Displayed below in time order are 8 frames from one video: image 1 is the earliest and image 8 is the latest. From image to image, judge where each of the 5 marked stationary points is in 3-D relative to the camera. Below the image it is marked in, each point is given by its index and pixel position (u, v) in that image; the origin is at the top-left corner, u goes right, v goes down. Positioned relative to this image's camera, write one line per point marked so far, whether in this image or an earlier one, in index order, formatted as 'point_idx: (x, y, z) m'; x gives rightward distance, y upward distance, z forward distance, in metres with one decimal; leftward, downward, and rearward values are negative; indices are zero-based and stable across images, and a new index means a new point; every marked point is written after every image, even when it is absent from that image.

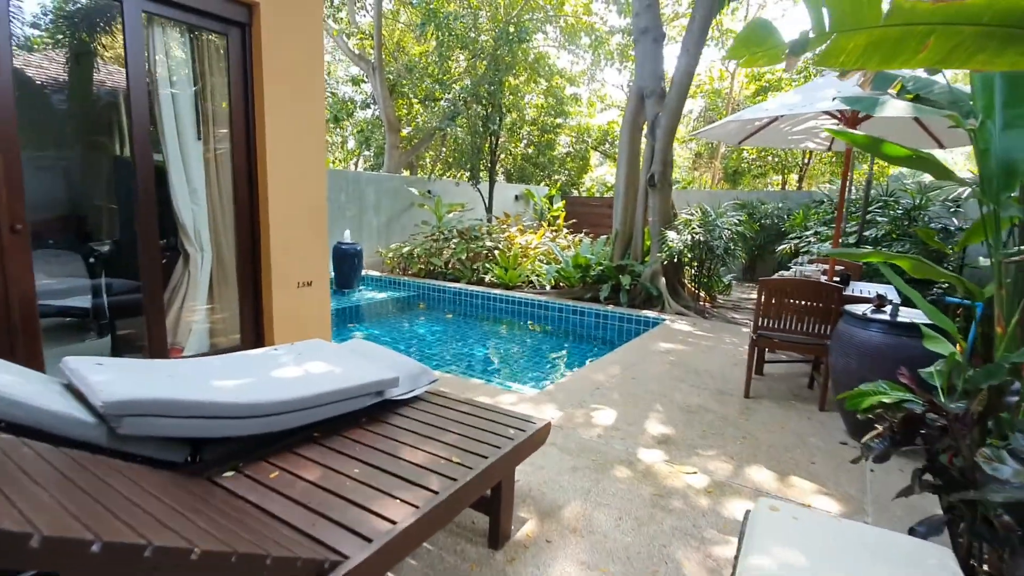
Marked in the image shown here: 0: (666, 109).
0: (+1.6, +1.9, +5.4) m
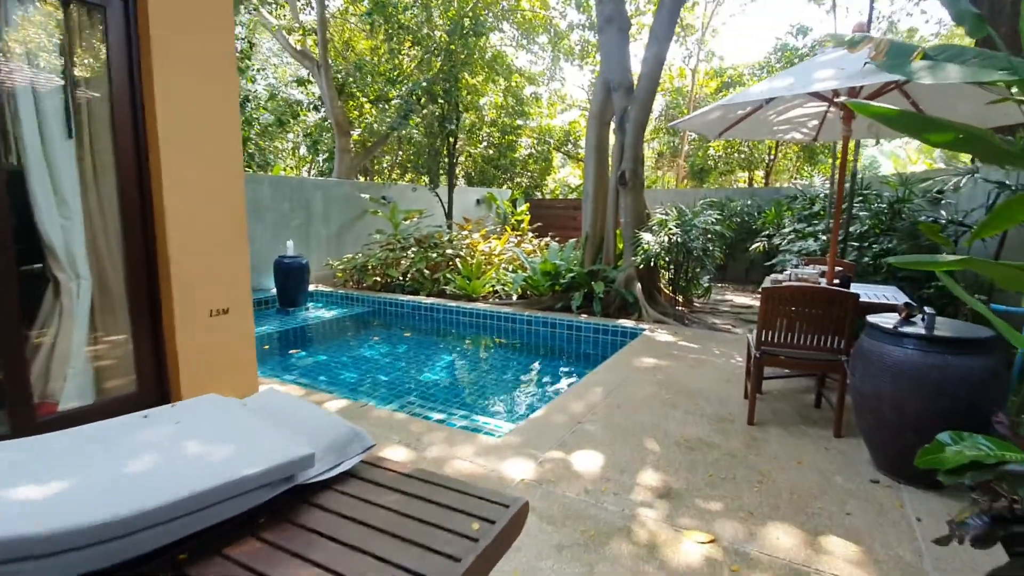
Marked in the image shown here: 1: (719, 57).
0: (+1.2, +1.9, +5.1) m
1: (+4.8, +5.3, +11.9) m
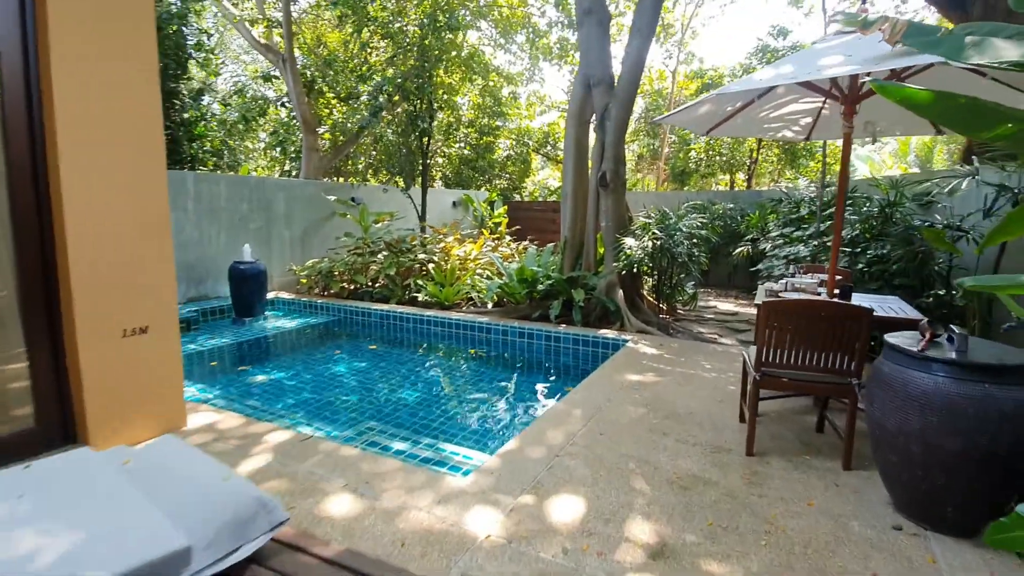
0: (+1.0, +1.8, +4.8) m
1: (+4.3, +5.3, +11.8) m
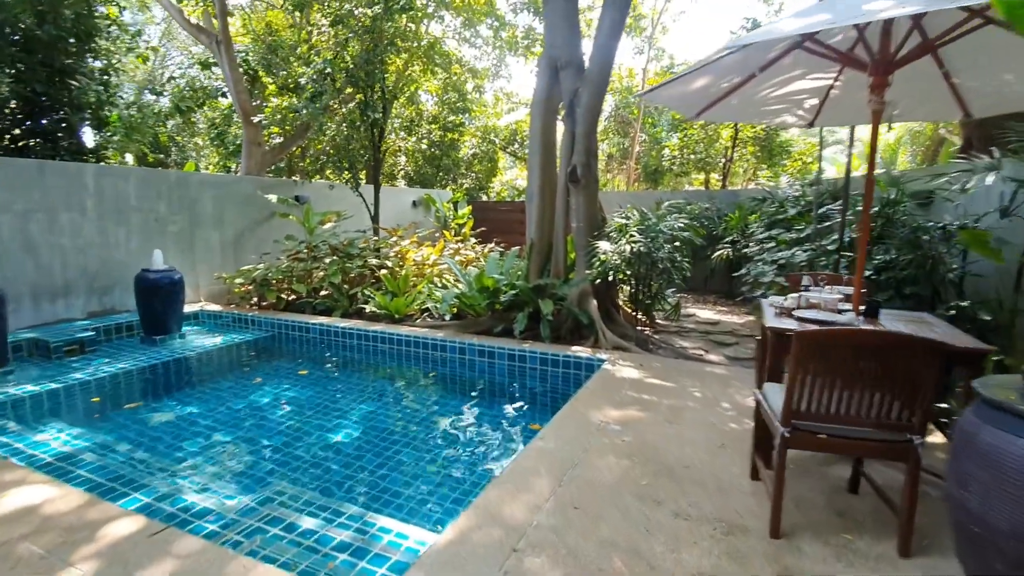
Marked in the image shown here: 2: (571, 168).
0: (+0.6, +1.7, +4.2) m
1: (+3.5, +5.2, +11.4) m
2: (+0.5, +1.0, +4.3) m
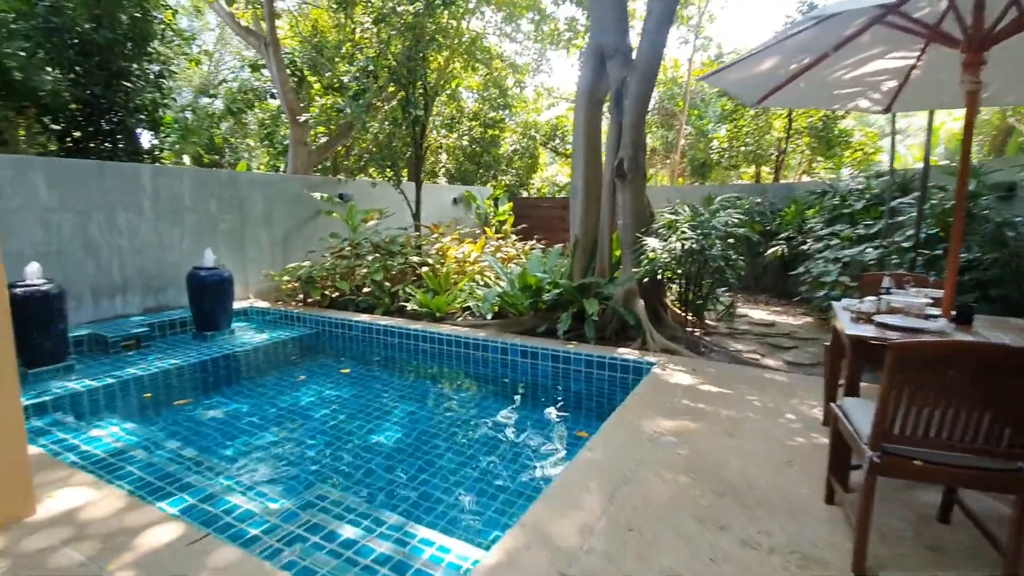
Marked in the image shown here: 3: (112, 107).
0: (+1.0, +1.7, +4.0) m
1: (+4.4, +5.2, +11.0) m
2: (+0.8, +1.0, +4.1) m
3: (-4.1, +1.9, +5.3) m
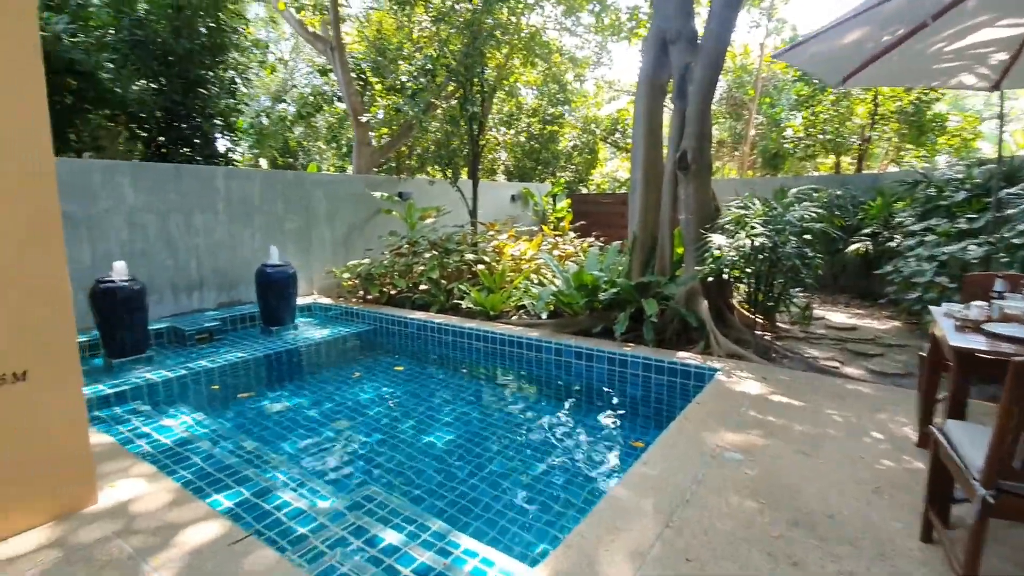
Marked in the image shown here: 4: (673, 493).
0: (+1.4, +1.7, +3.8) m
1: (+5.6, +5.2, +10.3) m
2: (+1.3, +1.0, +3.9) m
3: (-3.5, +1.9, +5.6) m
4: (+0.6, -0.7, +1.8) m
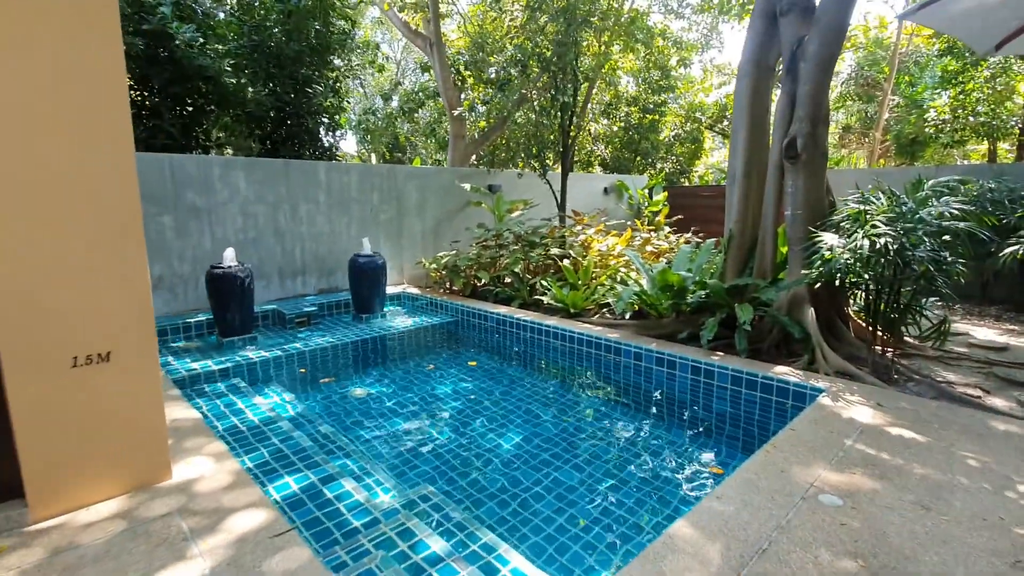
0: (+2.0, +1.7, +3.3) m
1: (+7.5, +5.1, +8.8) m
2: (+1.8, +1.0, +3.4) m
3: (-2.5, +2.1, +6.0) m
4: (+0.7, -0.8, +1.6) m
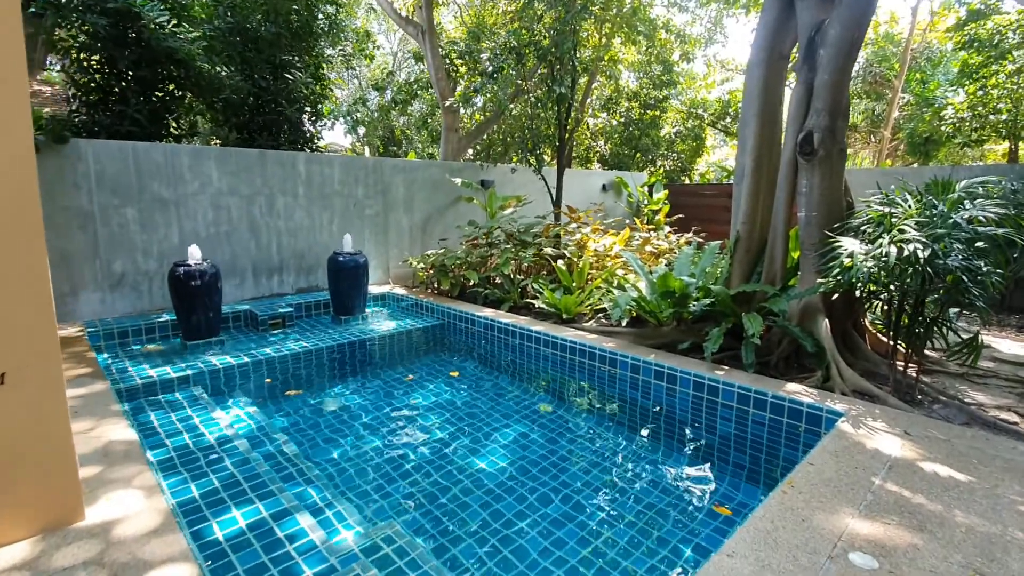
0: (+1.9, +1.6, +3.0) m
1: (+7.4, +5.0, +8.5) m
2: (+1.8, +0.9, +3.1) m
3: (-2.6, +2.1, +5.6) m
4: (+0.6, -0.8, +1.3) m
